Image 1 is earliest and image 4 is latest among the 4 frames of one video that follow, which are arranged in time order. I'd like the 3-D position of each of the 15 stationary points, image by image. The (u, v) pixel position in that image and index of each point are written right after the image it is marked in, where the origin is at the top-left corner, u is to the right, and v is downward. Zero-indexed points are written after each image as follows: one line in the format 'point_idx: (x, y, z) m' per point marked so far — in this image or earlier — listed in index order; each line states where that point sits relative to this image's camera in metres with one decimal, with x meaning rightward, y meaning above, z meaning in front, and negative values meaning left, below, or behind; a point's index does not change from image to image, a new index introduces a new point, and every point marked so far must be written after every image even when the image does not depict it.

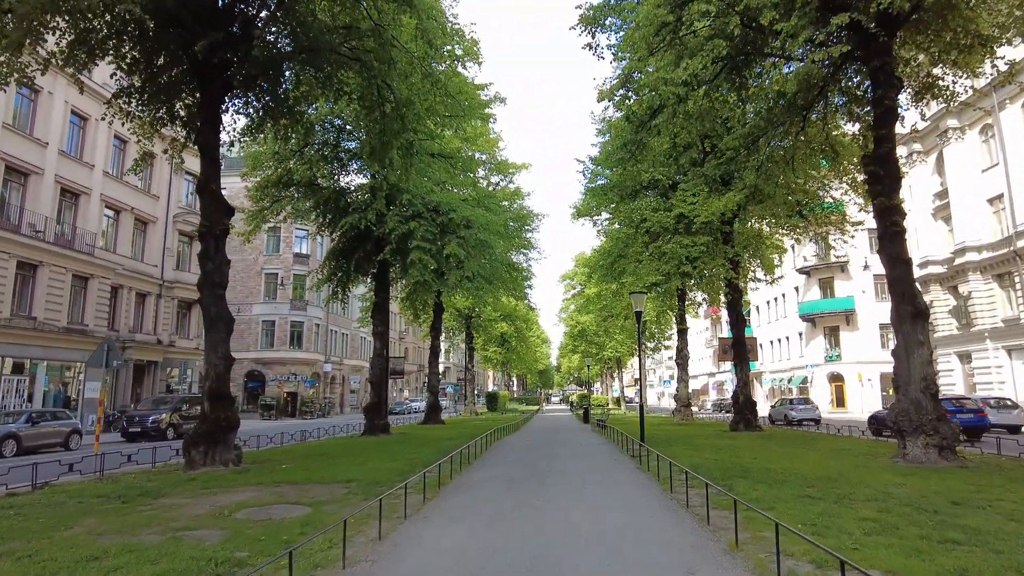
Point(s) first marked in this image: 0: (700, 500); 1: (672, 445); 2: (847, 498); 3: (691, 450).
0: (+2.4, -2.7, +8.5) m
1: (+4.0, -3.9, +16.3) m
2: (+4.0, -2.5, +7.9) m
3: (+4.1, -3.7, +15.1) m
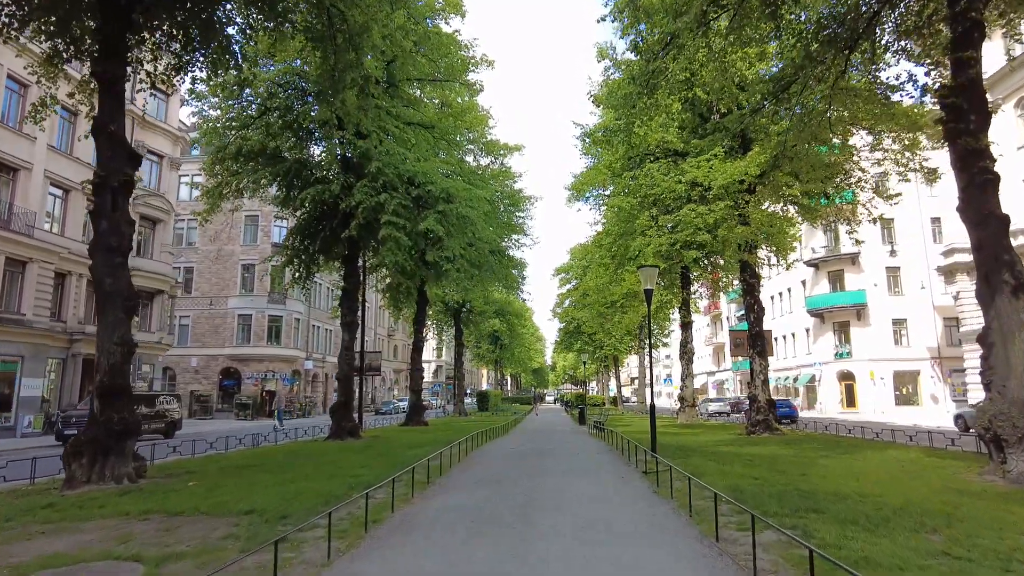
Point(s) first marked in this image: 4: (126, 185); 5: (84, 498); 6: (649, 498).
0: (+2.1, -2.2, +5.4) m
1: (+3.5, -3.4, +13.2) m
2: (+3.6, -2.0, +4.8) m
3: (+3.7, -3.2, +12.0) m
4: (-6.9, +1.8, +11.8) m
5: (-6.1, -3.0, +9.4) m
6: (+1.8, -2.8, +8.7) m
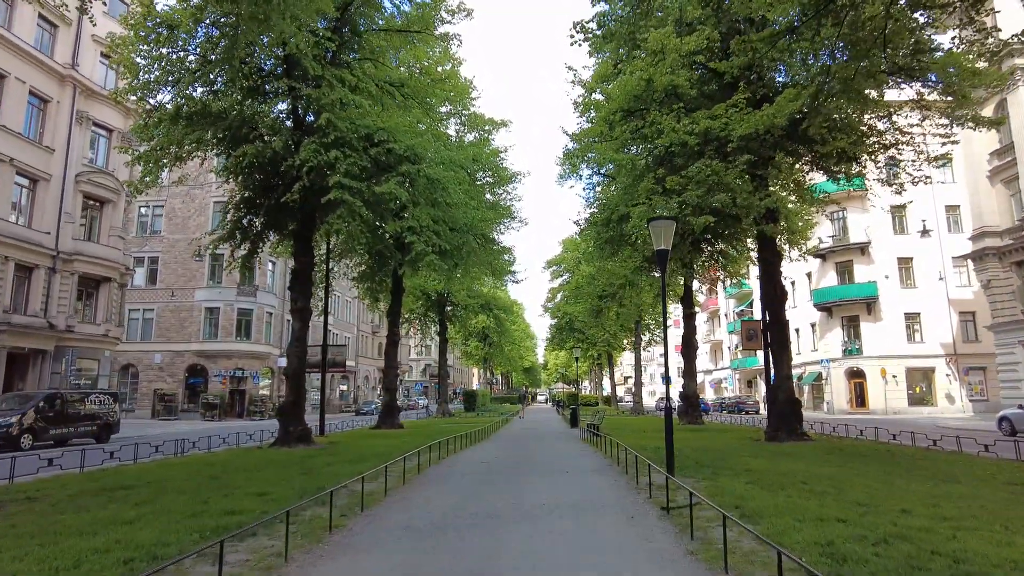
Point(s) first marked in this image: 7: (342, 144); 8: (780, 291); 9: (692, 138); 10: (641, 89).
0: (+1.6, -1.6, +2.0) m
1: (+3.0, -2.8, +9.8) m
2: (+3.2, -1.4, +1.4) m
3: (+3.2, -2.6, +8.6) m
4: (-7.3, +2.4, +8.3) m
5: (-6.5, -2.4, +5.9) m
6: (+1.3, -2.2, +5.3) m
7: (-4.8, +4.0, +18.7) m
8: (+7.8, -0.1, +19.2) m
9: (+4.5, +3.6, +16.3) m
10: (+3.4, +5.2, +17.5) m
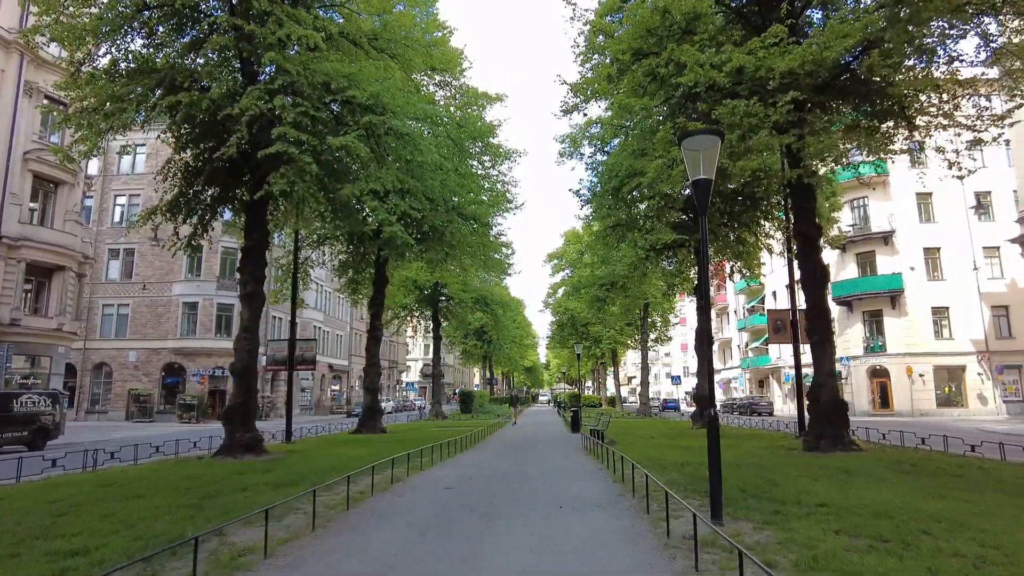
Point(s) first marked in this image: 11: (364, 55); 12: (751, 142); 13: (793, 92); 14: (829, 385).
0: (+1.3, -1.1, -1.2) m
1: (+2.7, -2.3, +6.7) m
2: (+2.9, -0.9, -1.7) m
3: (+2.8, -2.1, +5.5) m
4: (-7.7, +2.9, +5.2) m
5: (-6.9, -1.9, +2.8) m
6: (+1.0, -1.7, +2.2) m
7: (-5.1, +4.5, +15.6) m
8: (+7.5, +0.4, +16.0) m
9: (+4.2, +4.1, +13.2) m
10: (+3.1, +5.7, +14.3) m
11: (-4.2, +6.7, +18.9) m
12: (+4.9, +2.9, +13.5) m
13: (+5.4, +3.7, +12.8) m
14: (+7.4, -2.2, +15.3) m
